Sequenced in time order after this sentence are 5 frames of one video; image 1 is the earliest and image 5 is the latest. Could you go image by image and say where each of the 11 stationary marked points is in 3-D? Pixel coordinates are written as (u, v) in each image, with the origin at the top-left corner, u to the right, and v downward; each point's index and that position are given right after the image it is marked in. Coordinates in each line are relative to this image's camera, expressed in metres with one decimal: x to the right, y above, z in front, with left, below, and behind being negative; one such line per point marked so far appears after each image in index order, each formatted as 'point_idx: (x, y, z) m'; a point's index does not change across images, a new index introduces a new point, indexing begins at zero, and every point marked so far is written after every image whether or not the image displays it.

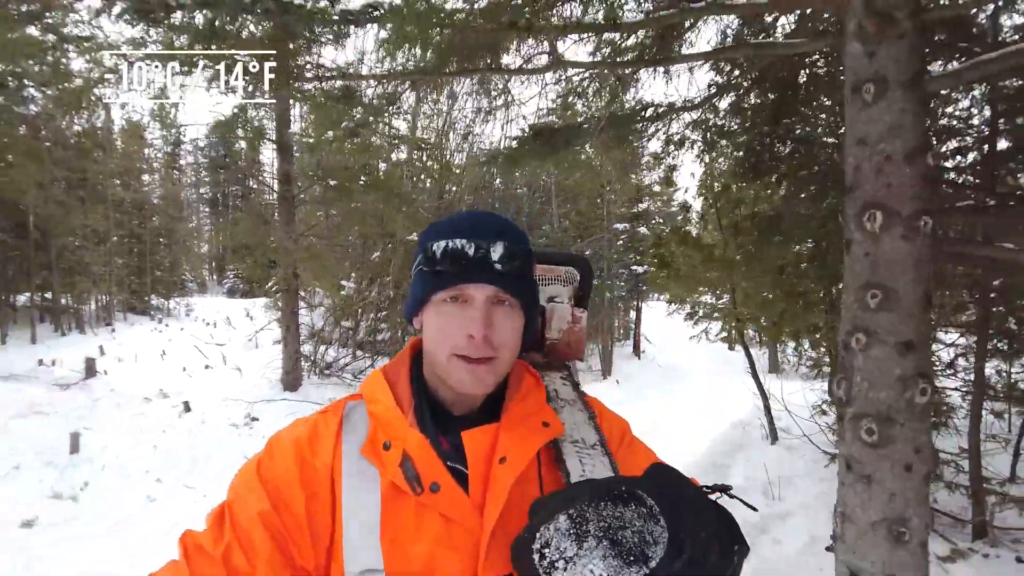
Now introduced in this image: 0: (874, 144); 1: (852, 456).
0: (+1.2, +0.5, +2.2) m
1: (+1.1, -0.6, +2.3) m
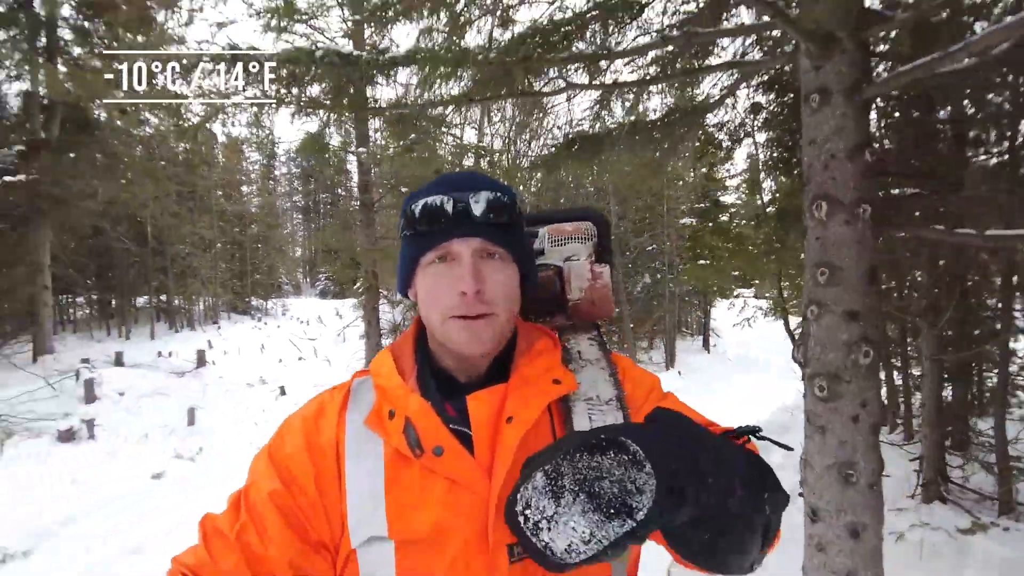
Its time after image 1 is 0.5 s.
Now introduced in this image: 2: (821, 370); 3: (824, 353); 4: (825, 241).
0: (+1.2, +0.6, +2.6) m
1: (+1.2, -0.5, +2.7) m
2: (+1.2, -0.3, +2.6) m
3: (+1.2, -0.3, +2.6) m
4: (+1.2, +0.2, +2.6) m
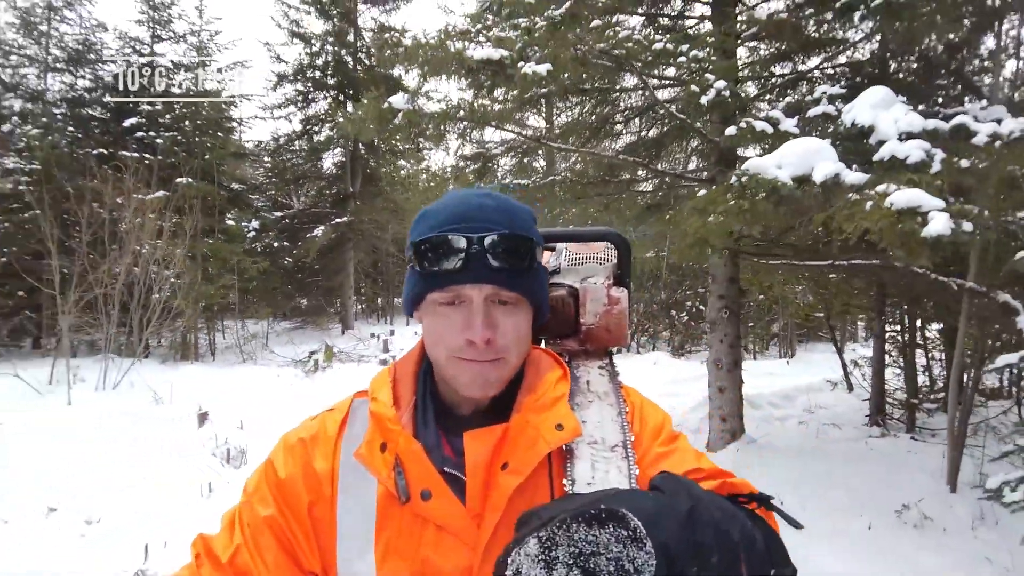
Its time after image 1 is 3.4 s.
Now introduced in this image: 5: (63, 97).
0: (+1.8, +0.6, +6.1) m
1: (+1.8, -0.5, +6.1) m
2: (+1.8, -0.3, +6.1) m
3: (+1.8, -0.2, +6.1) m
4: (+1.8, +0.2, +6.1) m
5: (-7.4, +3.2, +11.2) m
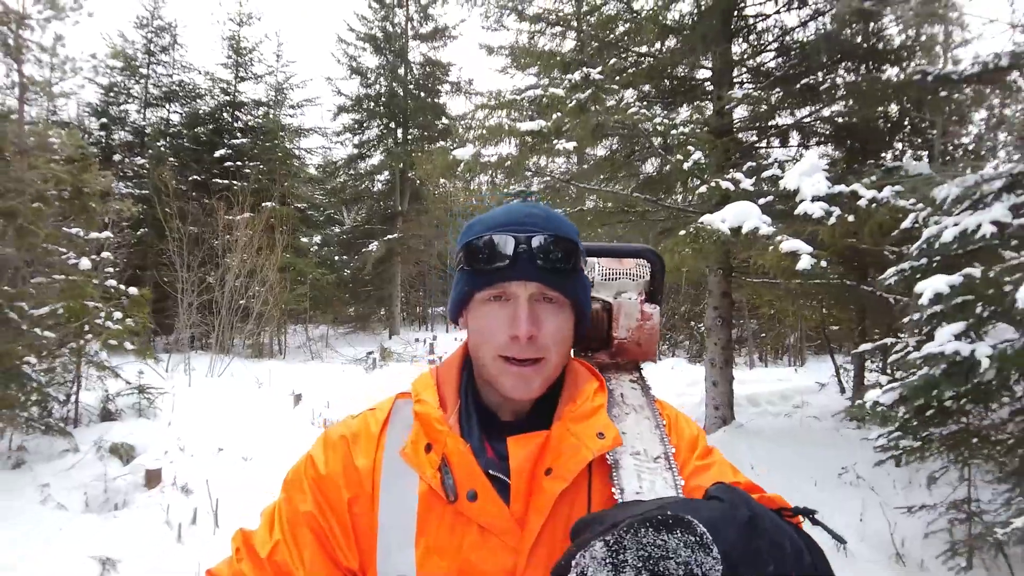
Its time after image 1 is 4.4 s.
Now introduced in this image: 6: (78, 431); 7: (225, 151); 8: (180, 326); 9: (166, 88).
0: (+2.2, +0.4, +7.5) m
1: (+2.2, -0.6, +7.5) m
2: (+2.2, -0.4, +7.5) m
3: (+2.2, -0.4, +7.5) m
4: (+2.2, +0.1, +7.5) m
5: (-6.8, +3.0, +13.1) m
6: (-3.5, -1.2, +5.5) m
7: (-5.4, +2.5, +12.7) m
8: (-4.9, -0.6, +10.1) m
9: (-6.9, +4.0, +13.6) m
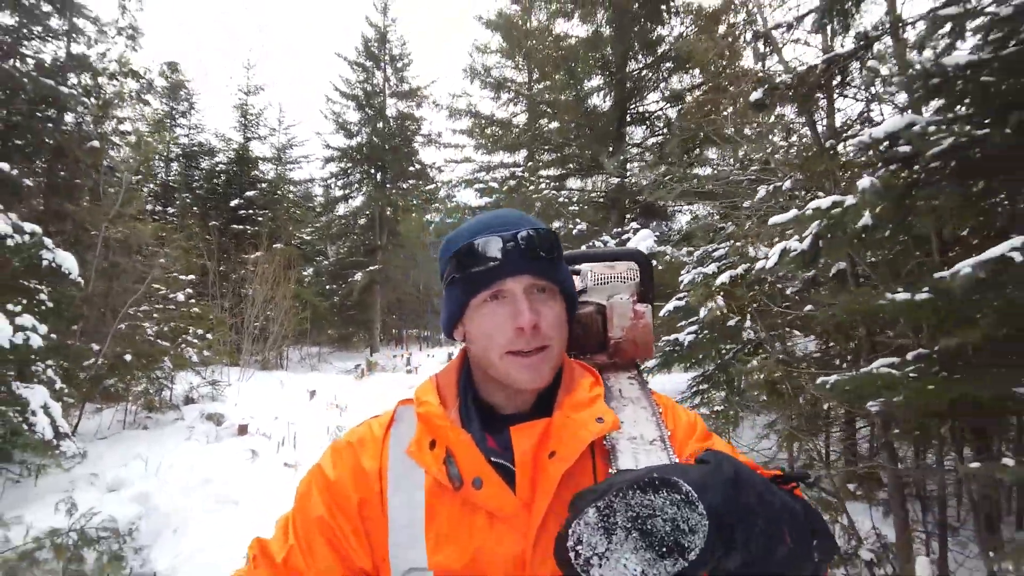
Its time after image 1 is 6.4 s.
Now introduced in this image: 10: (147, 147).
0: (+1.5, +0.1, +10.6) m
1: (+1.5, -0.9, +10.6) m
2: (+1.5, -0.8, +10.5) m
3: (+1.5, -0.7, +10.5) m
4: (+1.5, -0.3, +10.5) m
5: (-7.7, +2.4, +15.9) m
6: (-4.0, -1.5, +8.3) m
7: (-6.3, +2.0, +15.5) m
8: (-5.7, -1.0, +12.8) m
9: (-7.8, +3.4, +16.3) m
10: (-4.3, +1.7, +8.0) m
